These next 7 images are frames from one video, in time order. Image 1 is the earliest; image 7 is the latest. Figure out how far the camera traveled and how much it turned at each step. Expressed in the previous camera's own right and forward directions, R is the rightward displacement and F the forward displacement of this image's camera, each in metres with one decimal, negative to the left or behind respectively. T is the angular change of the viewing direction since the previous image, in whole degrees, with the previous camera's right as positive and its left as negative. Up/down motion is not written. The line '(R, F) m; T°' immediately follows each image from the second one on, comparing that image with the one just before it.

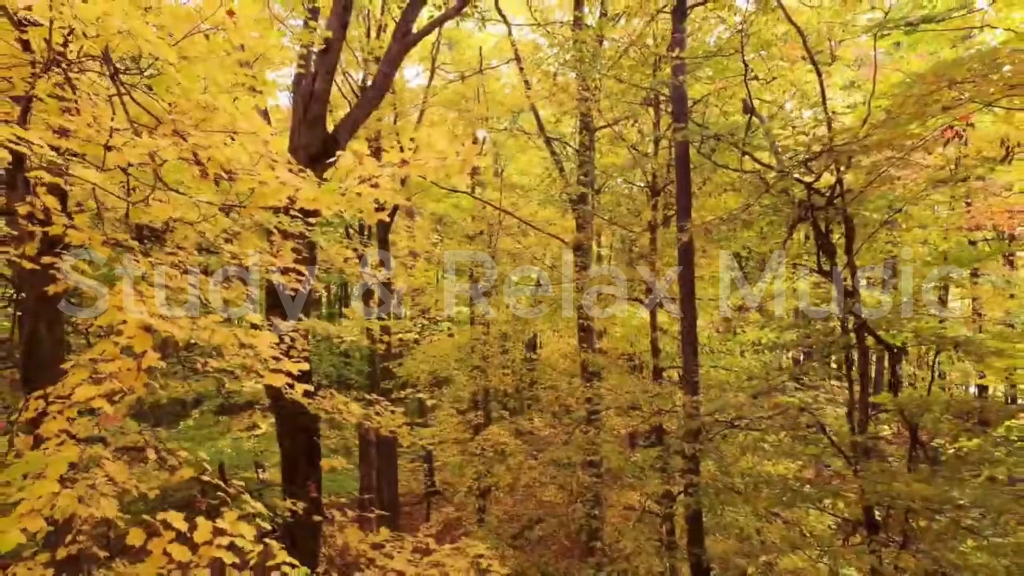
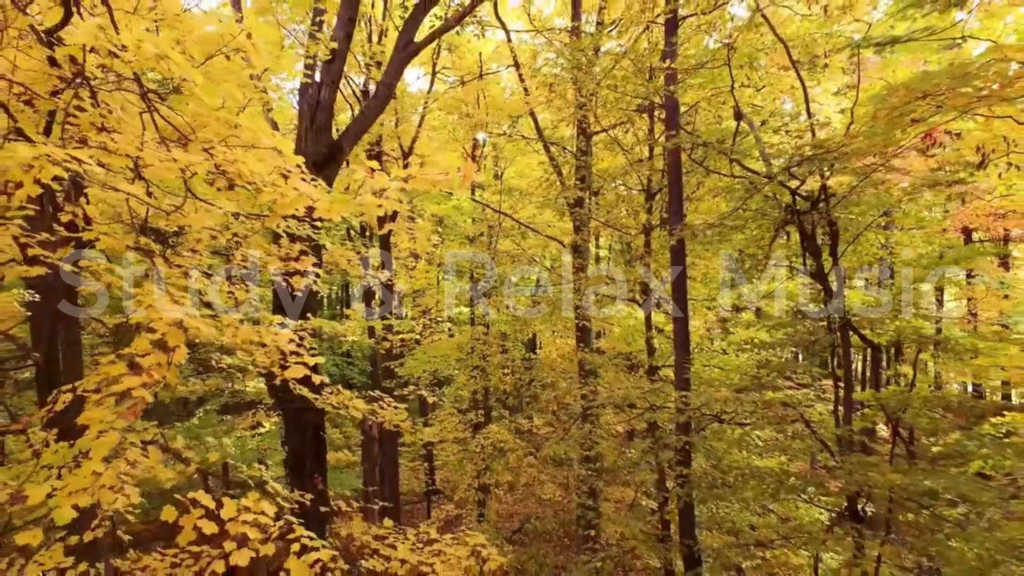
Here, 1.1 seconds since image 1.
(0.0, -0.2) m; 0°
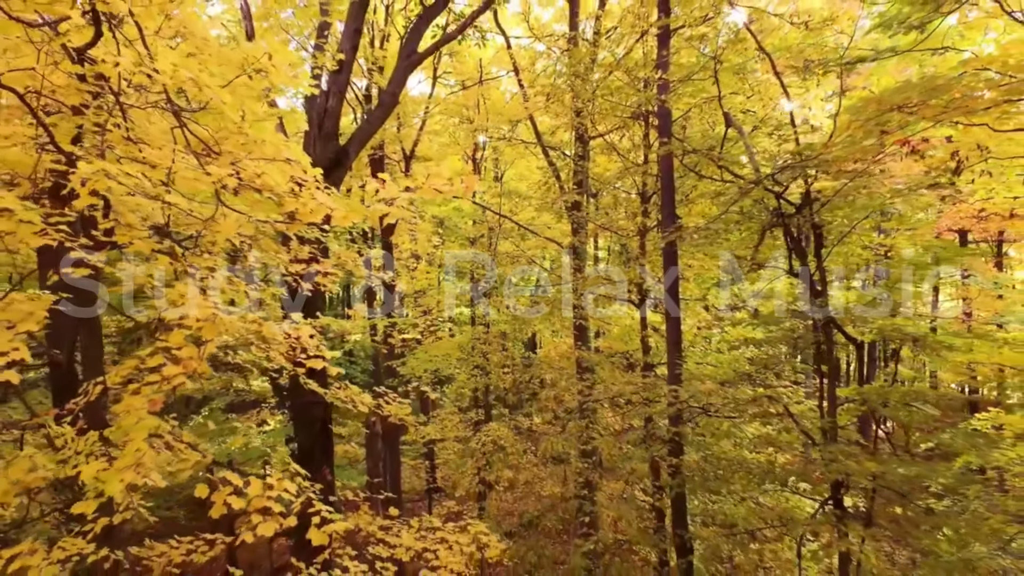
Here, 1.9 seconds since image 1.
(0.0, -0.2) m; 0°
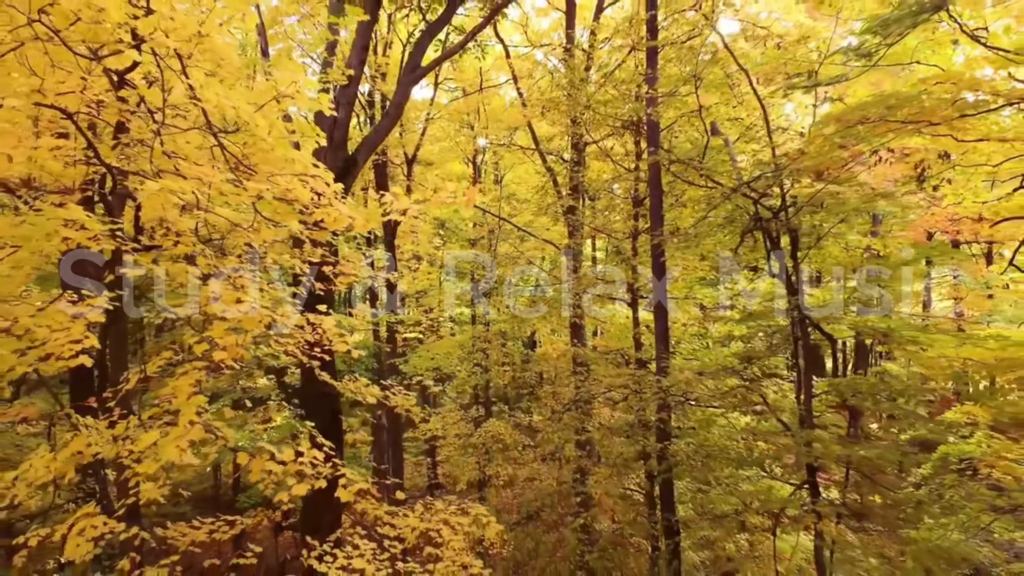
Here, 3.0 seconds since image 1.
(0.0, -0.4) m; 0°
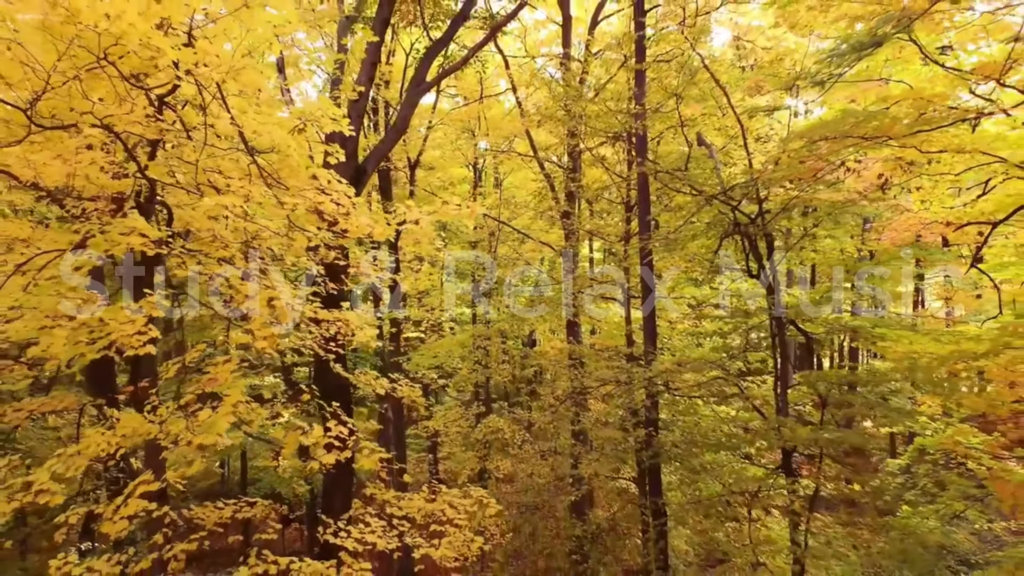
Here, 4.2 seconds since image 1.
(0.0, -0.5) m; 0°
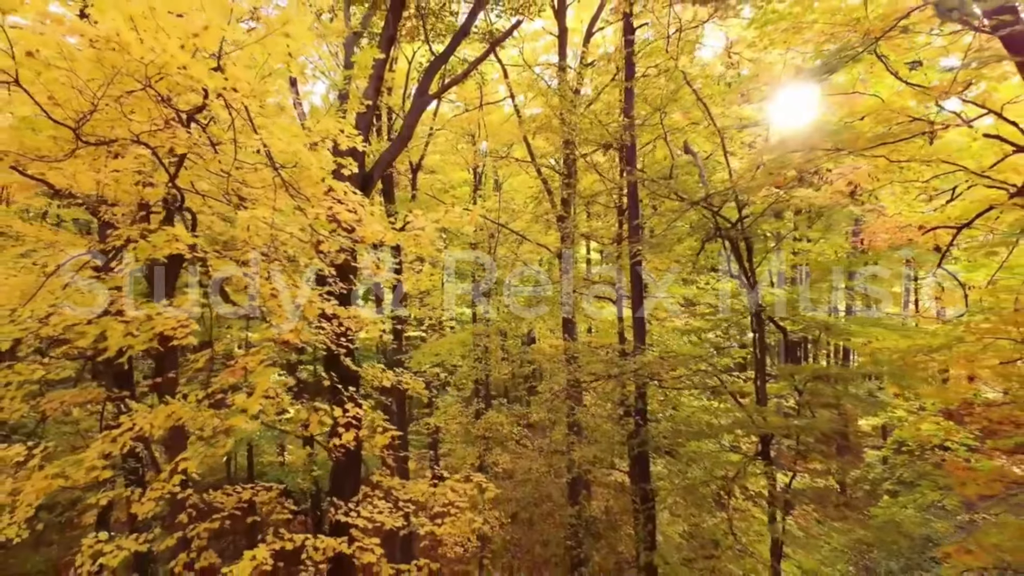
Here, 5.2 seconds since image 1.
(0.0, -0.4) m; 0°
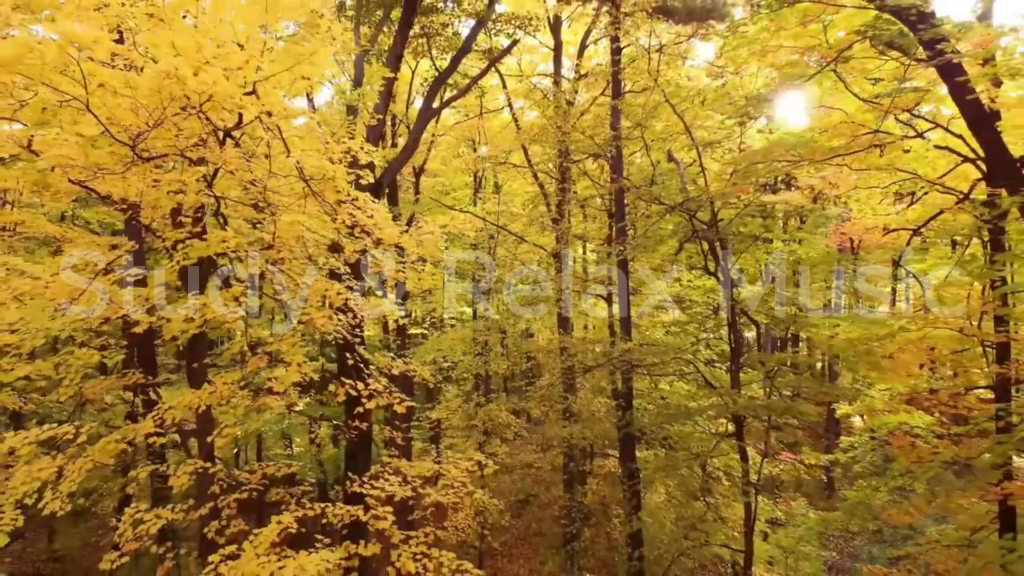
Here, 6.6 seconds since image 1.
(0.0, -0.7) m; 0°
